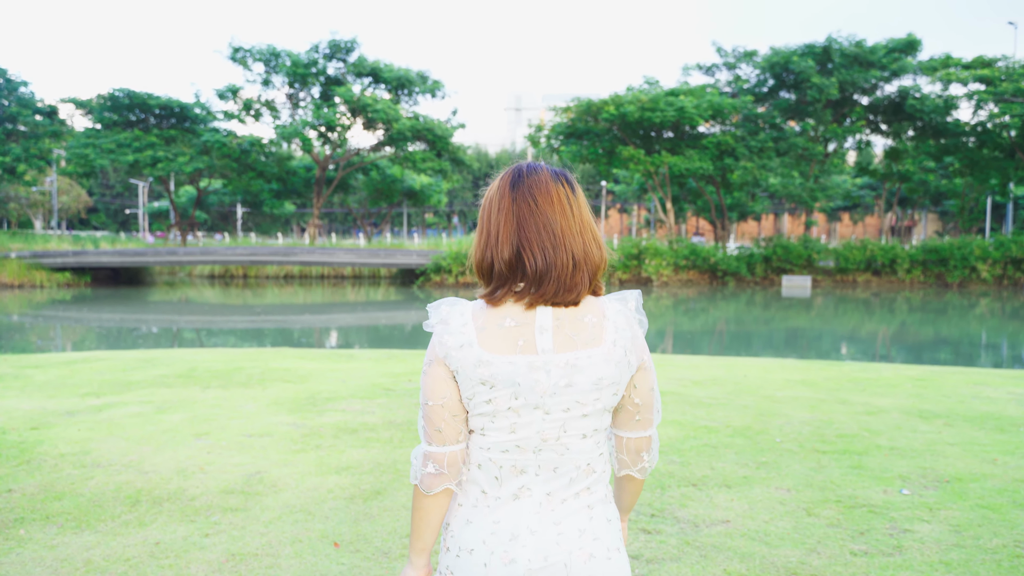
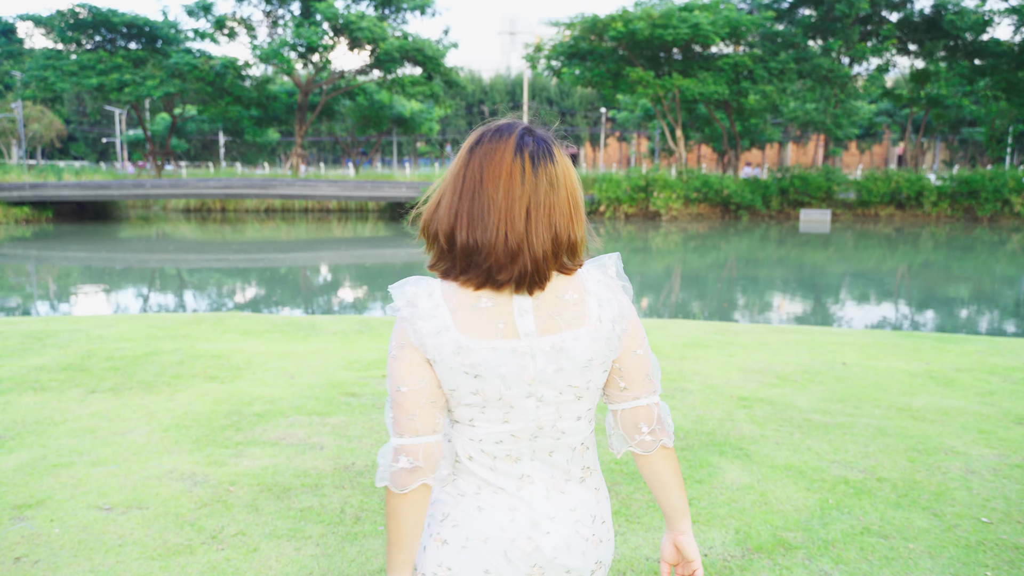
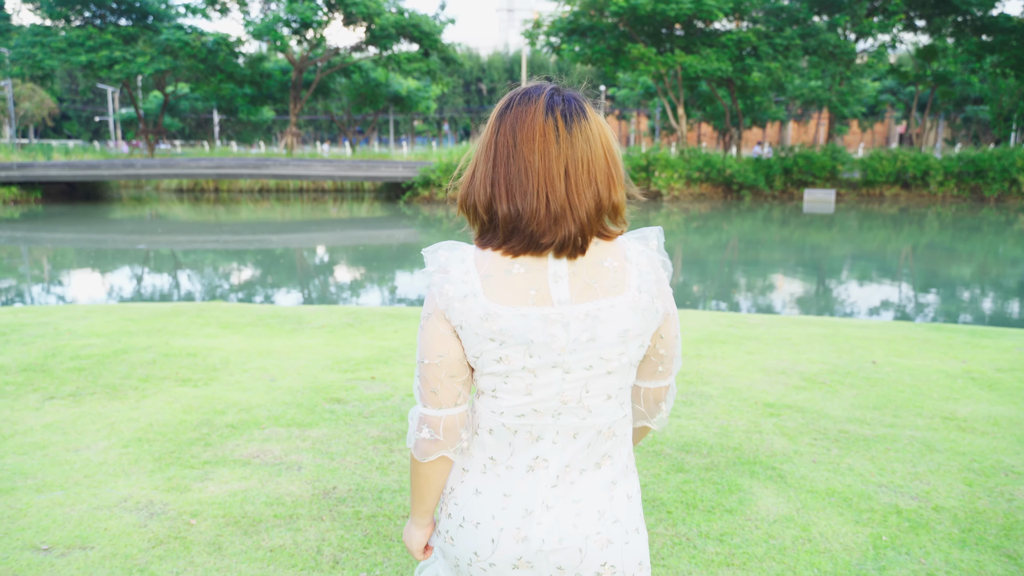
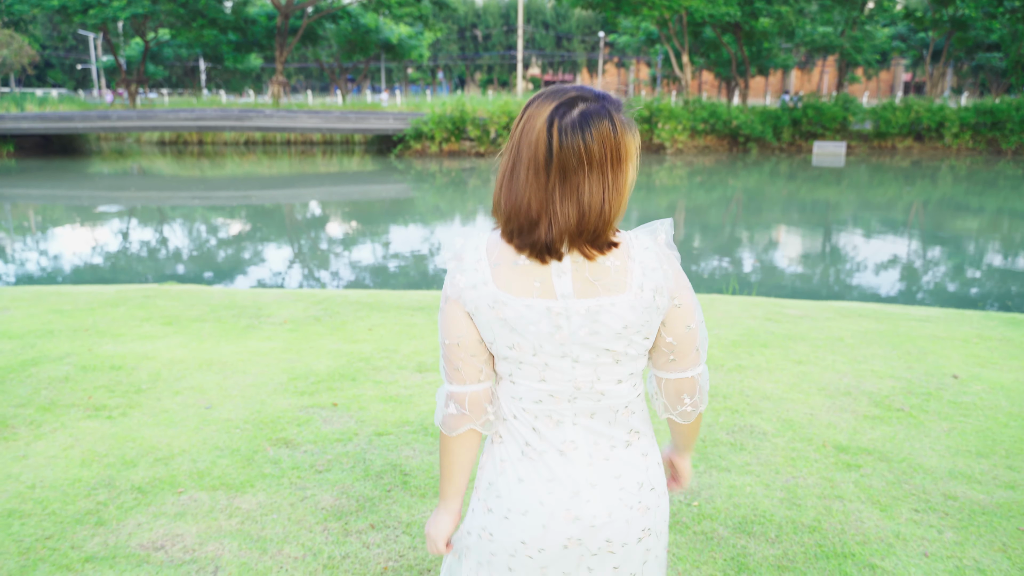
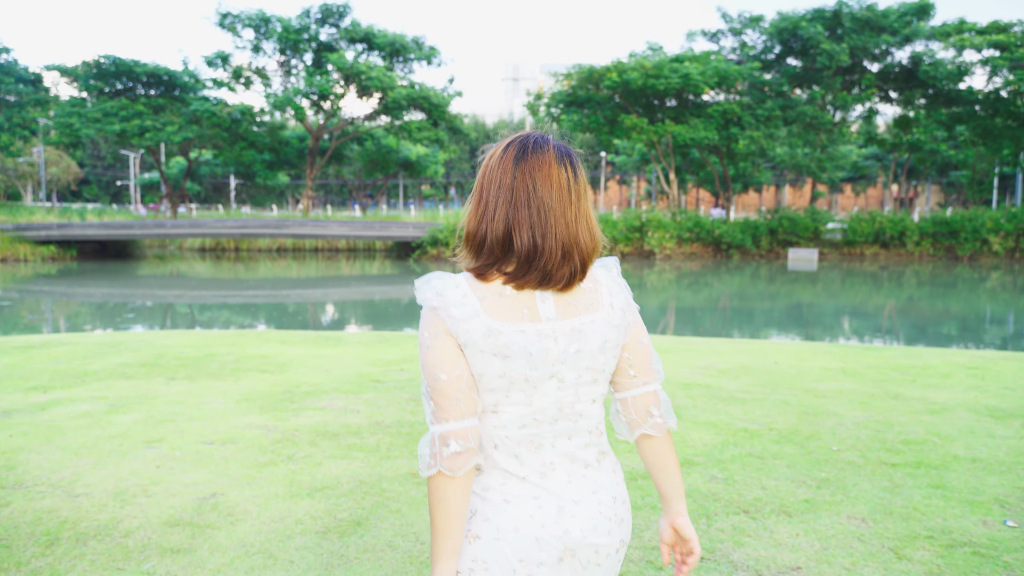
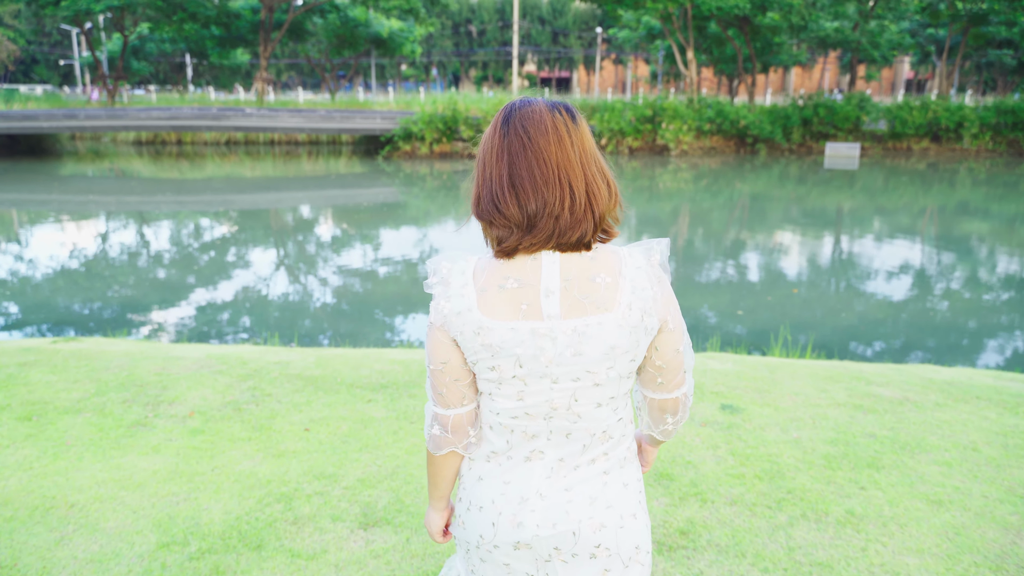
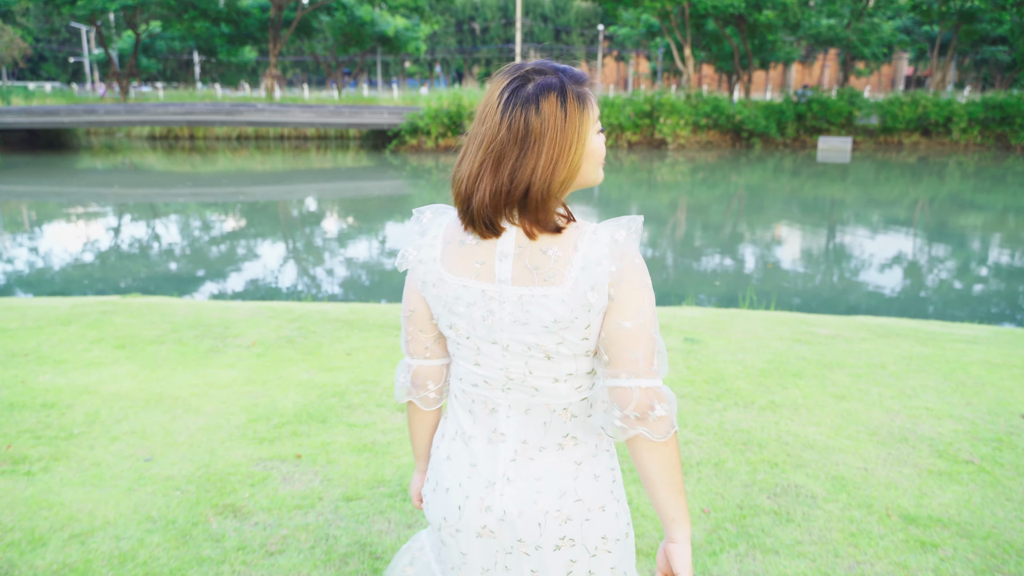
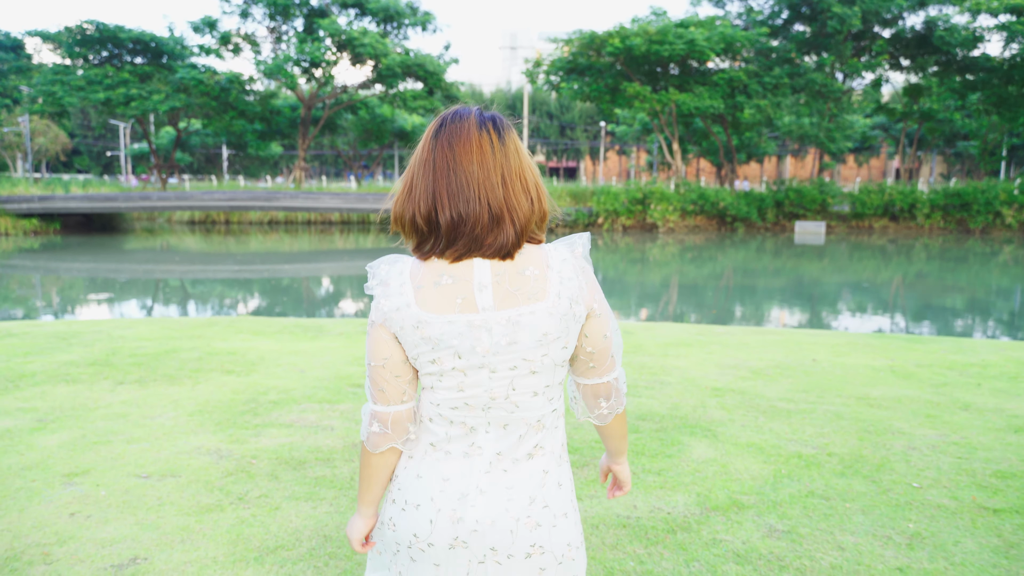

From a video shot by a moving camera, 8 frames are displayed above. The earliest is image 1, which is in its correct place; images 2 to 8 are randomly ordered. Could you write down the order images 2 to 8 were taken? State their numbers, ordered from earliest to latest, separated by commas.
5, 8, 2, 3, 4, 7, 6
